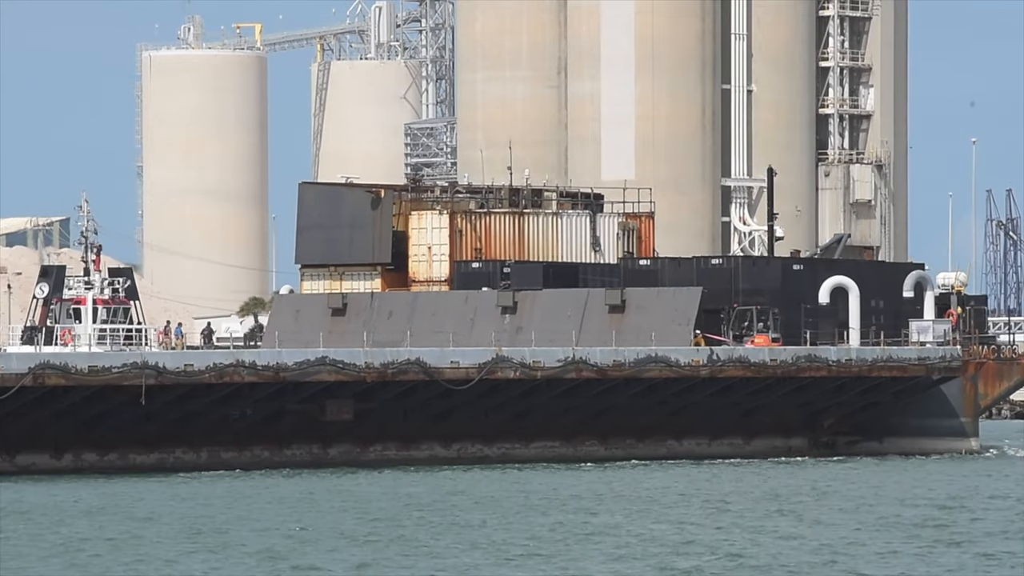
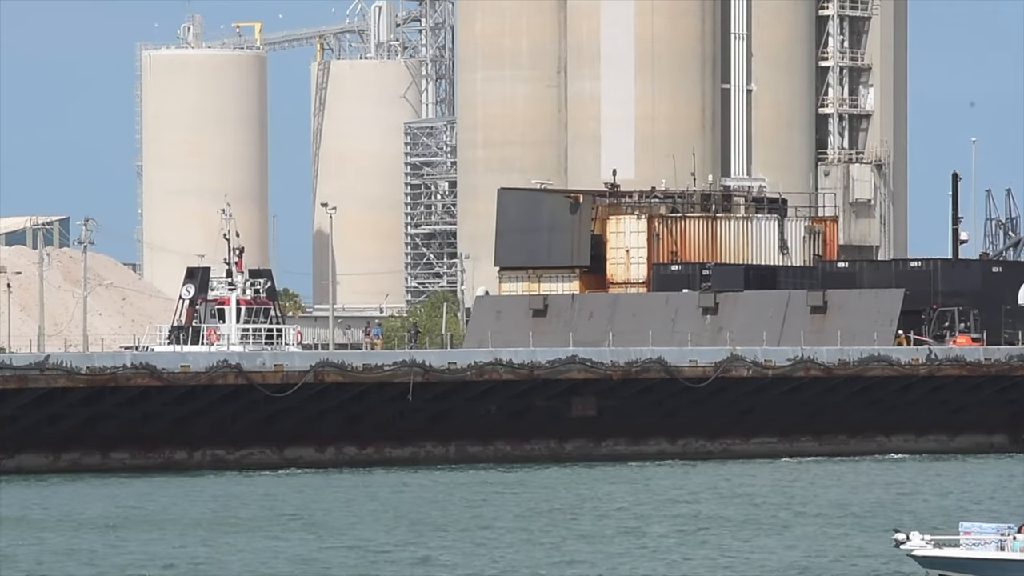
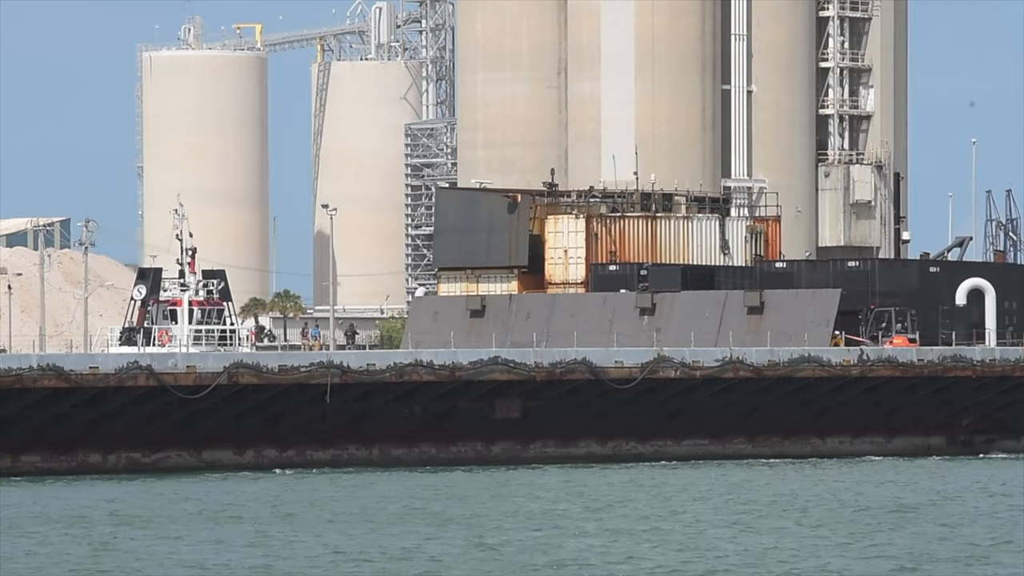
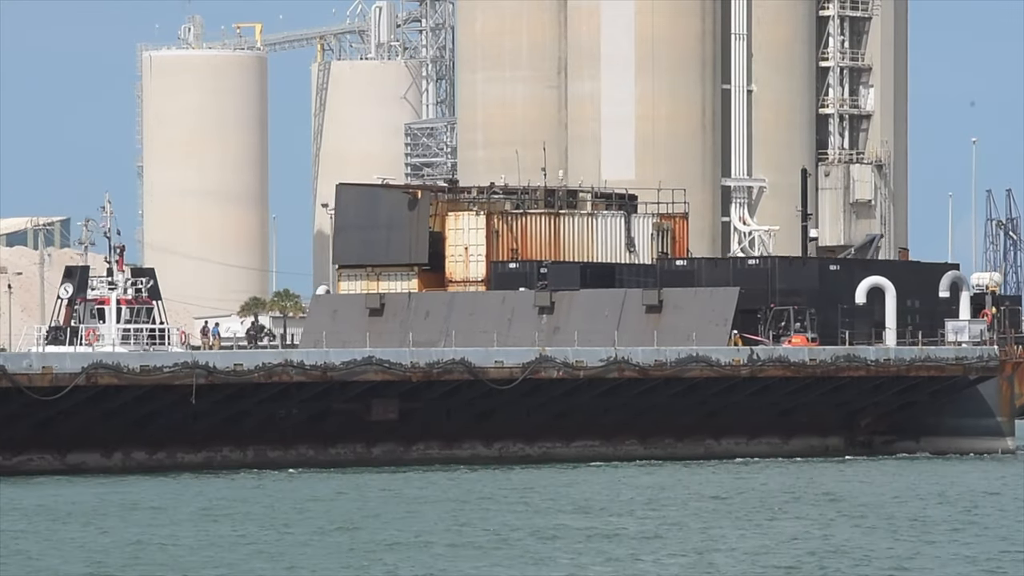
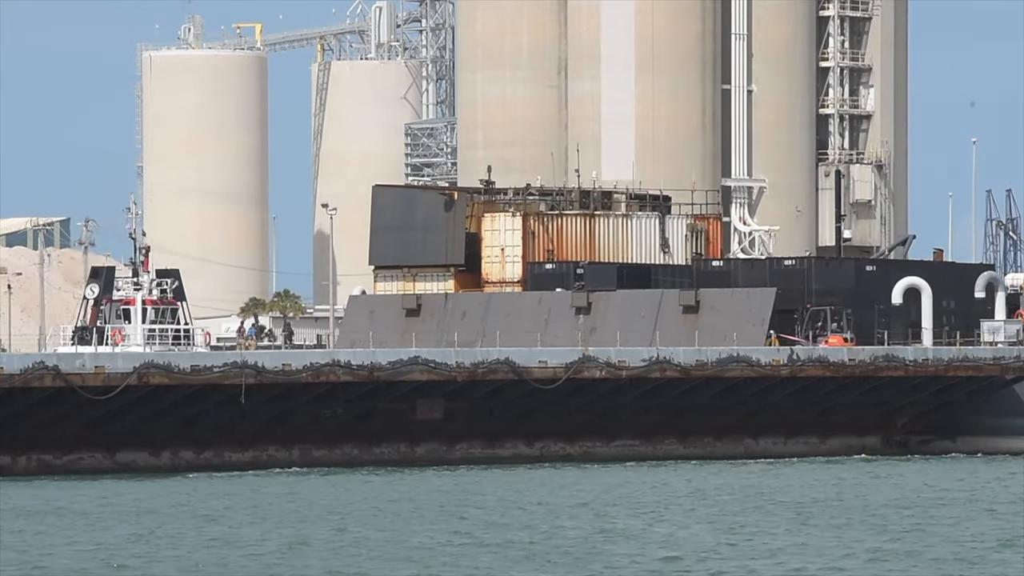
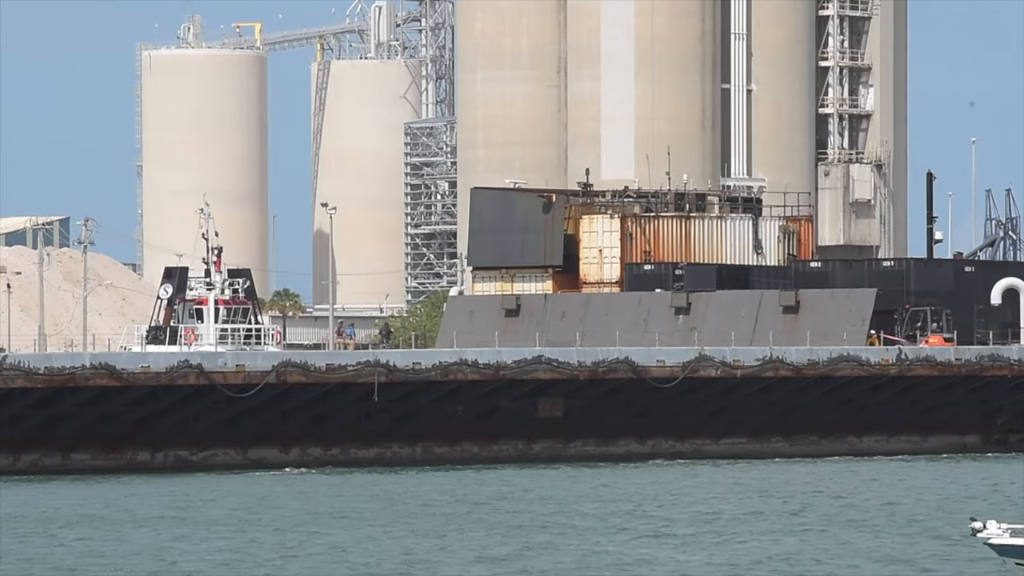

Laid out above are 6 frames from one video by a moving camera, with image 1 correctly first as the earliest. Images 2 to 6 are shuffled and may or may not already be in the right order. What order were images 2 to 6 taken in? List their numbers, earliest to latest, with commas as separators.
4, 5, 3, 6, 2
